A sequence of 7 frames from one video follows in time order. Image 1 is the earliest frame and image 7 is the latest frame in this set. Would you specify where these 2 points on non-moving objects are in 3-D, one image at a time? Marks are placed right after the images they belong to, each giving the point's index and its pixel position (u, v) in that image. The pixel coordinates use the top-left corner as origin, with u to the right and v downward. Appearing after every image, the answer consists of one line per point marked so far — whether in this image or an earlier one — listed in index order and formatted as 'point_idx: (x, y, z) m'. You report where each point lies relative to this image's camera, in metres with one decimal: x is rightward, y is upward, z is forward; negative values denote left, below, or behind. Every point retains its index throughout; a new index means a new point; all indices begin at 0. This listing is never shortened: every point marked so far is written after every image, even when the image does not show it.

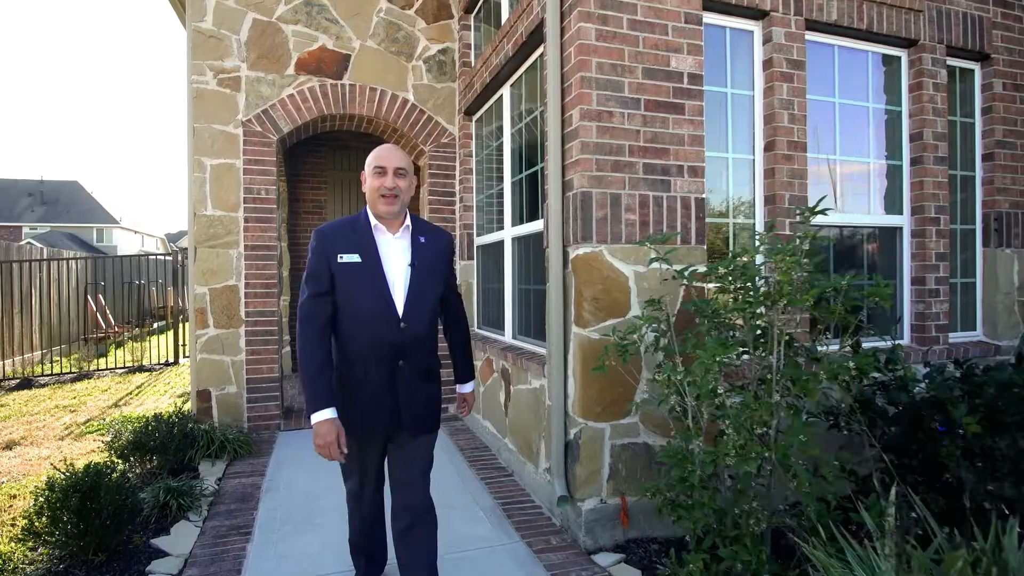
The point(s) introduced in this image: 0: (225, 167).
0: (-2.5, +1.0, +5.2) m
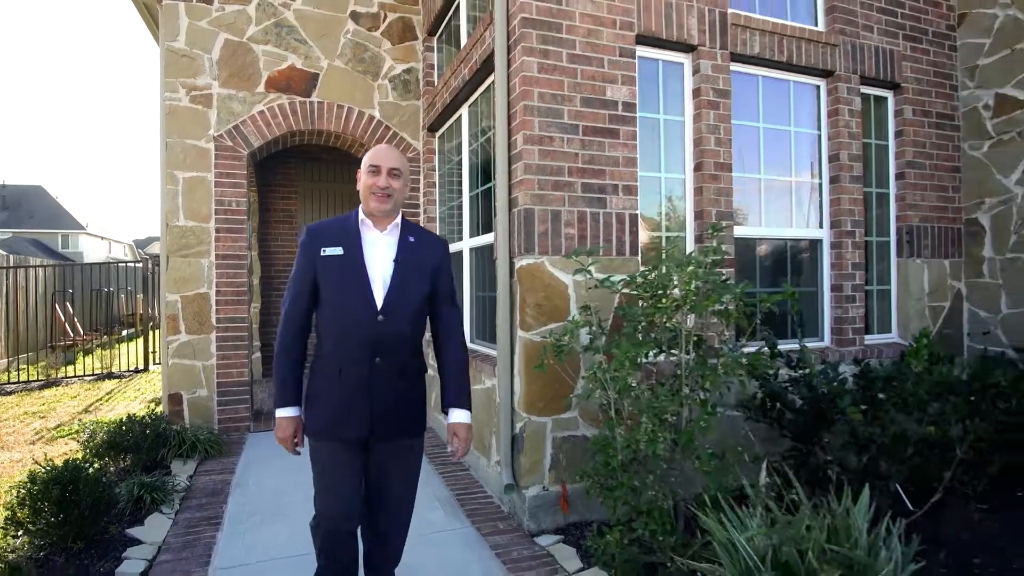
0: (-2.9, +1.0, +5.4) m
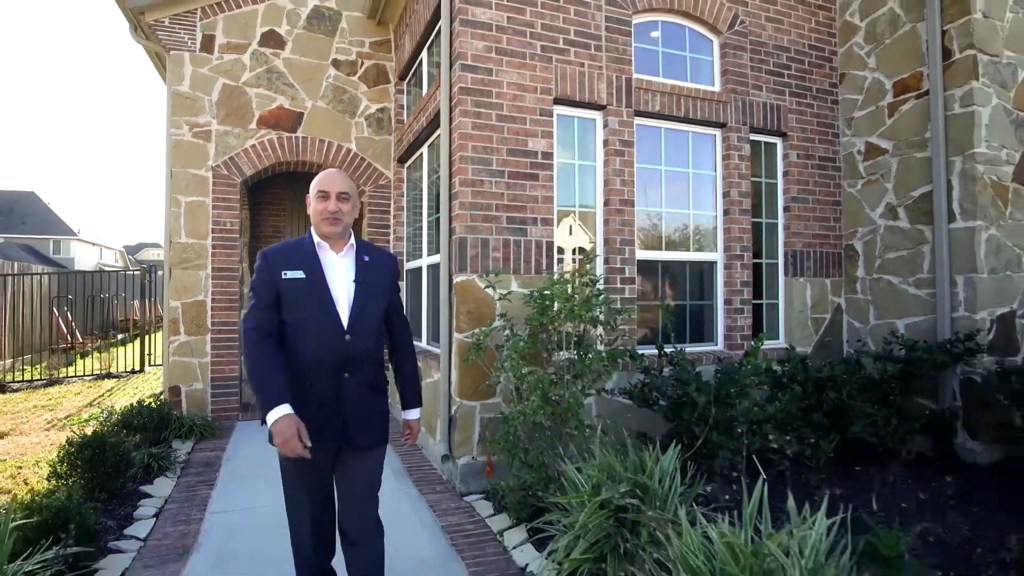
0: (-3.3, +0.9, +6.3) m
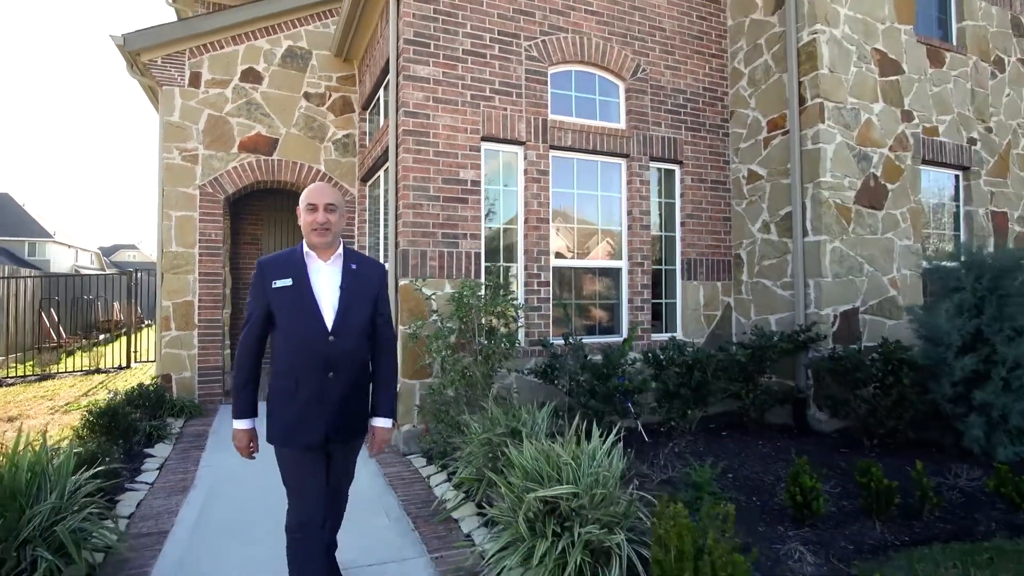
0: (-4.0, +0.9, +7.4) m
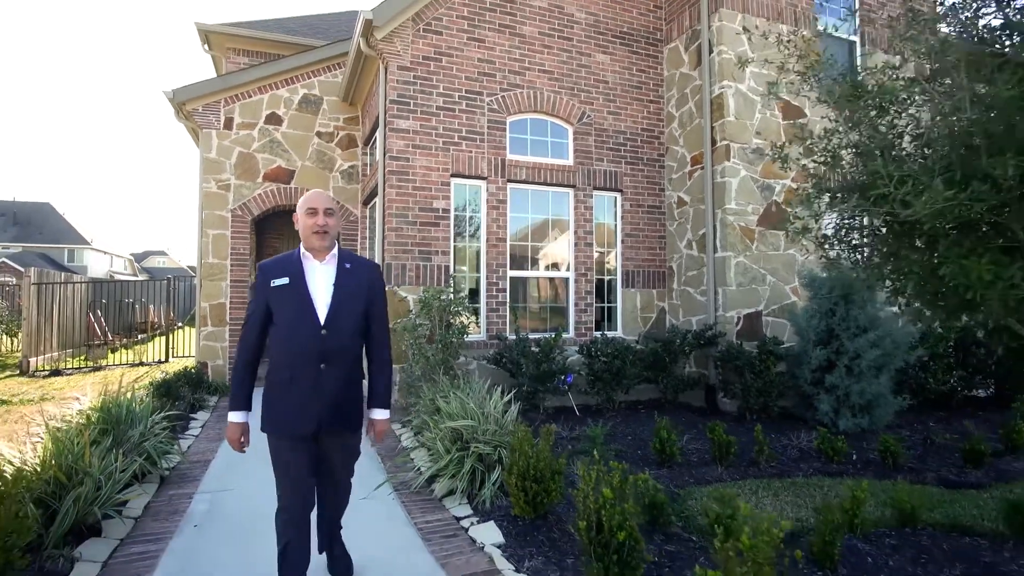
0: (-4.4, +0.8, +9.1) m
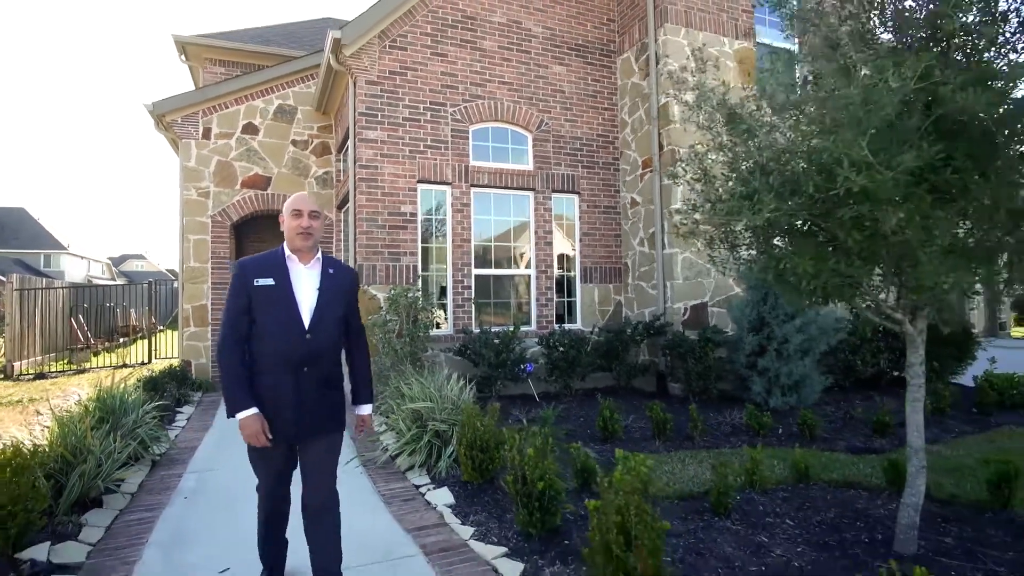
0: (-5.0, +0.8, +9.5) m
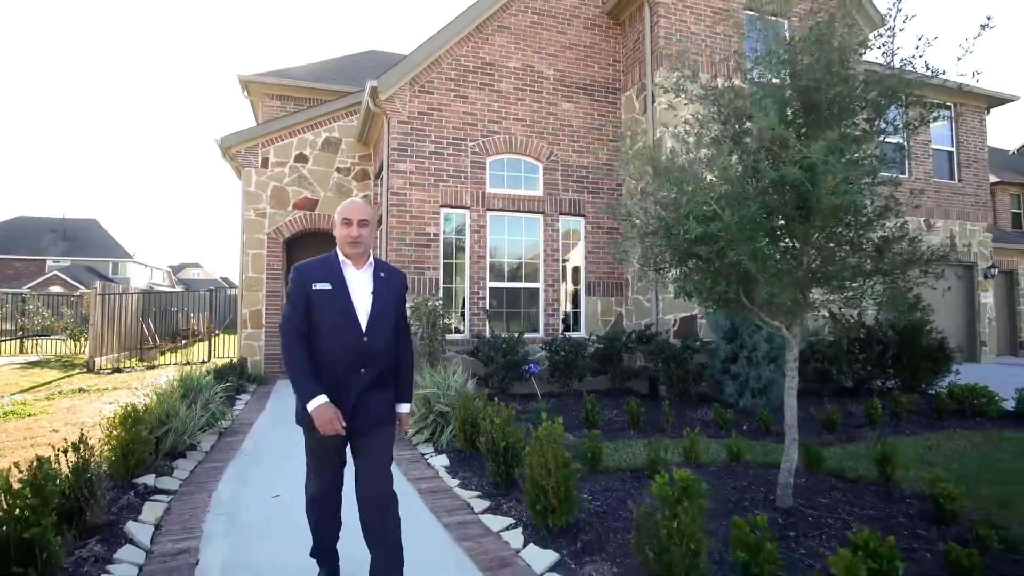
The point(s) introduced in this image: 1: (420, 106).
0: (-4.7, +0.6, +11.1) m
1: (-1.4, +2.9, +9.4) m
